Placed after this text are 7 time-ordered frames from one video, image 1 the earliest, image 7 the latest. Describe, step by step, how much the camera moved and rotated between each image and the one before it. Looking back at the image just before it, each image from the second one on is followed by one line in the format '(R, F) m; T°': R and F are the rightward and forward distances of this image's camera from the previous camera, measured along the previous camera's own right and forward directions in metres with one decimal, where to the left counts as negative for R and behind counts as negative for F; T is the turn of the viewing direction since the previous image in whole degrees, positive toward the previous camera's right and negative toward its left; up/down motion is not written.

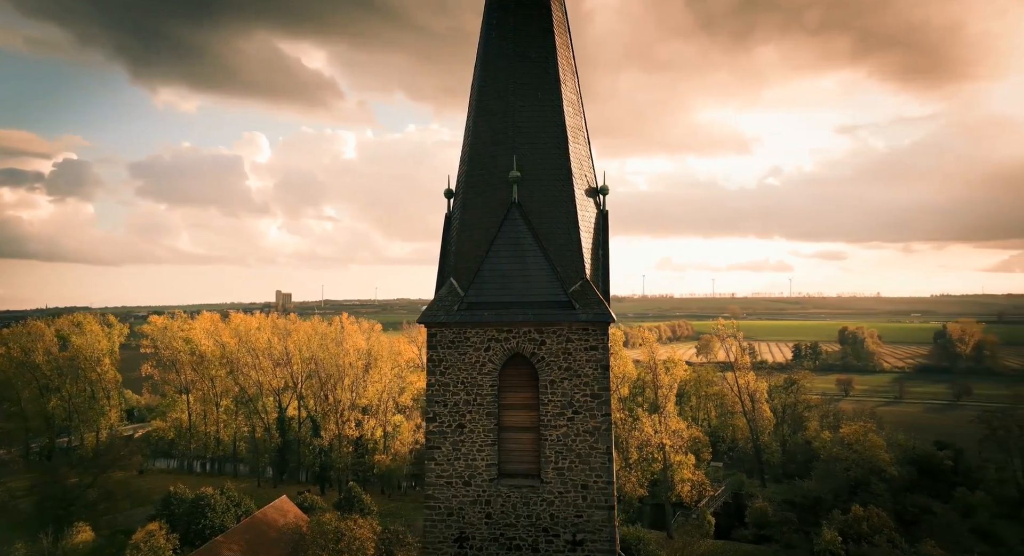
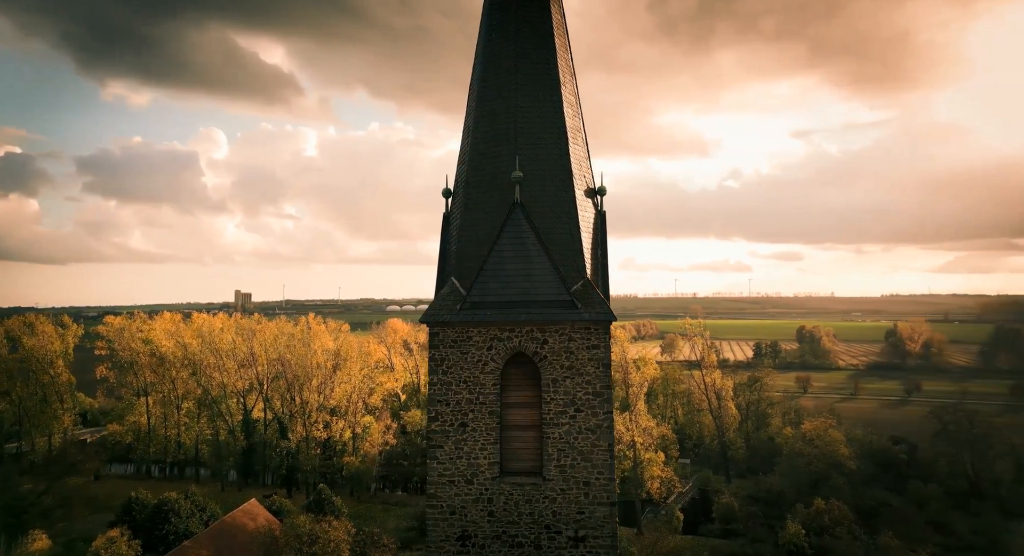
(-1.4, -0.3) m; +4°
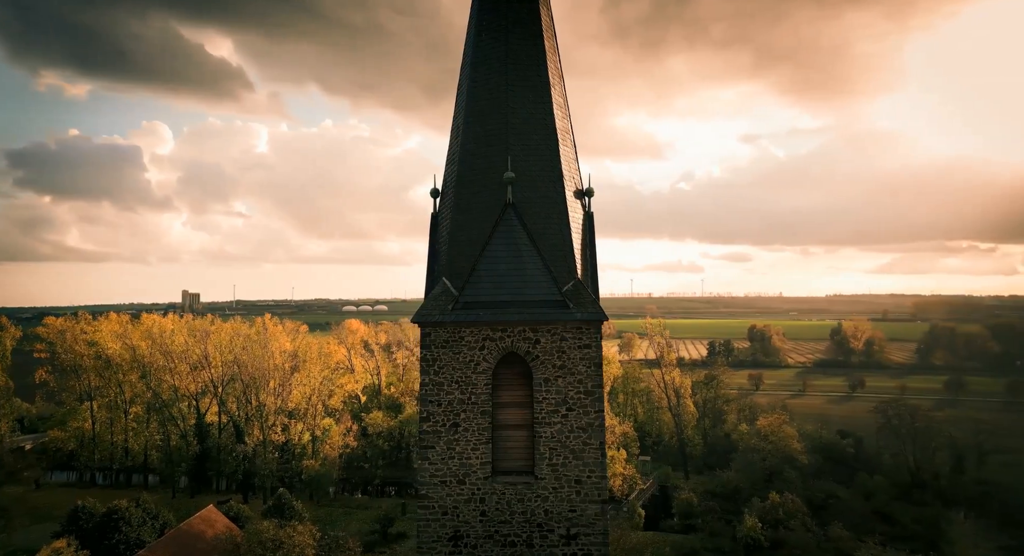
(-1.5, -0.2) m; +5°
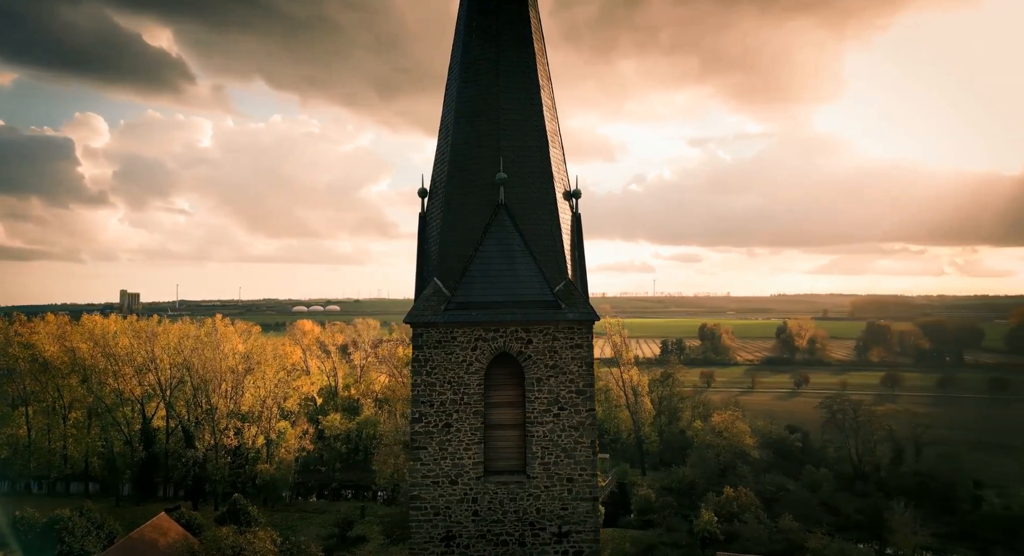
(-1.7, -0.1) m; +5°
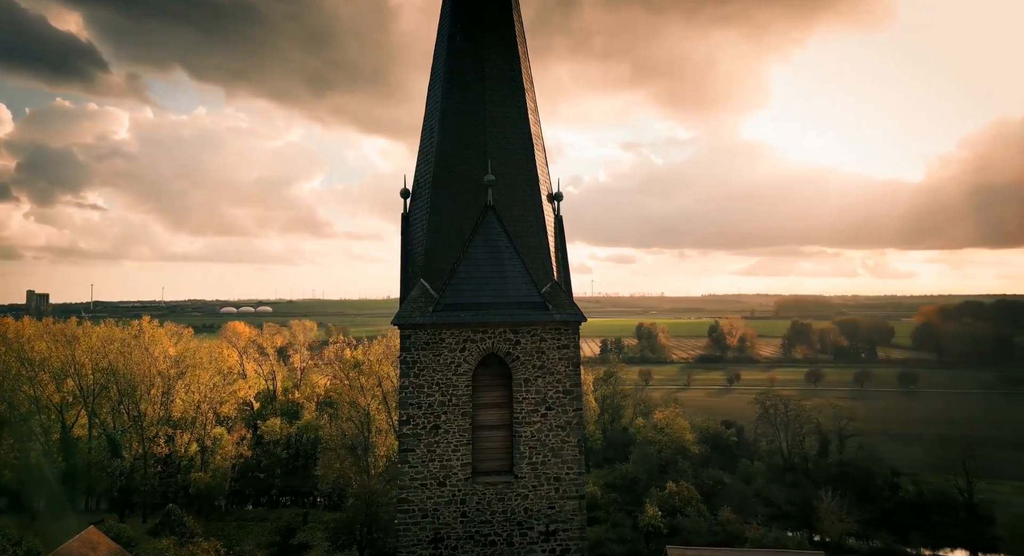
(-2.3, +0.1) m; +7°
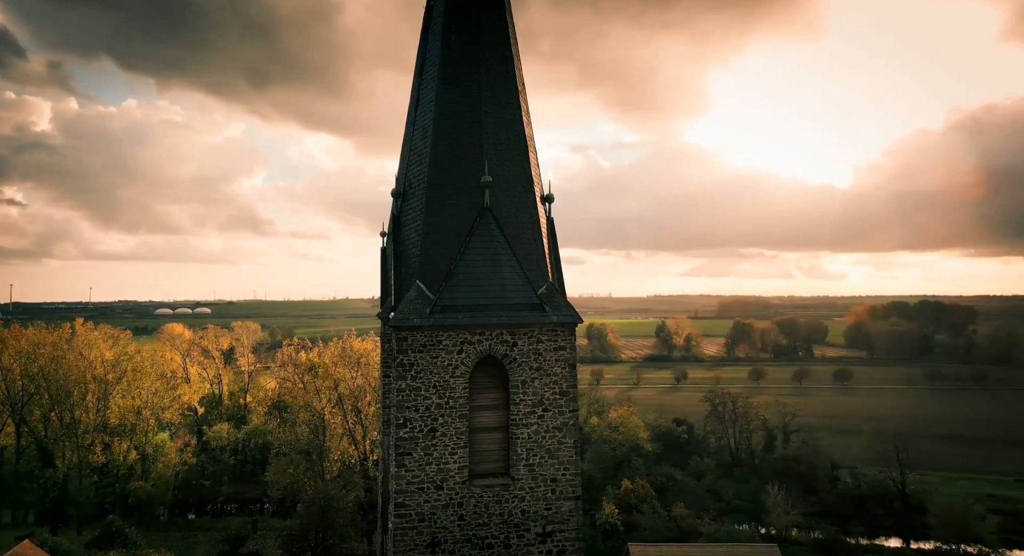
(-2.2, +0.4) m; +6°
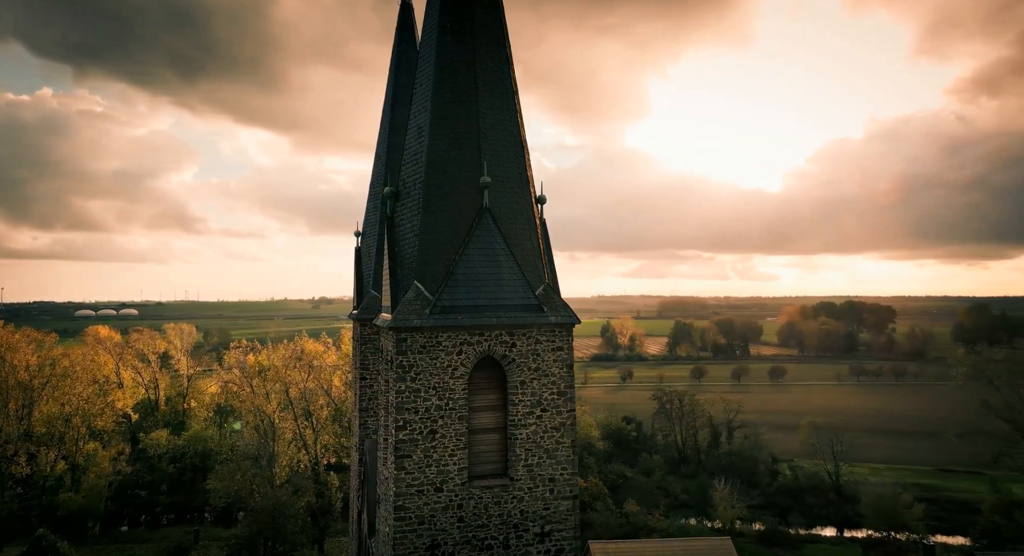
(-2.4, +0.5) m; +6°
